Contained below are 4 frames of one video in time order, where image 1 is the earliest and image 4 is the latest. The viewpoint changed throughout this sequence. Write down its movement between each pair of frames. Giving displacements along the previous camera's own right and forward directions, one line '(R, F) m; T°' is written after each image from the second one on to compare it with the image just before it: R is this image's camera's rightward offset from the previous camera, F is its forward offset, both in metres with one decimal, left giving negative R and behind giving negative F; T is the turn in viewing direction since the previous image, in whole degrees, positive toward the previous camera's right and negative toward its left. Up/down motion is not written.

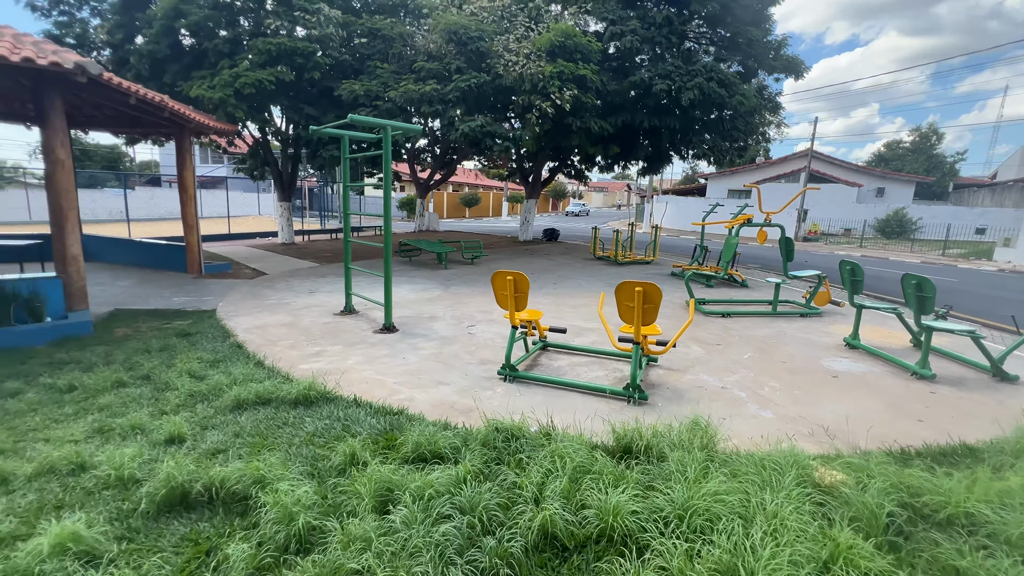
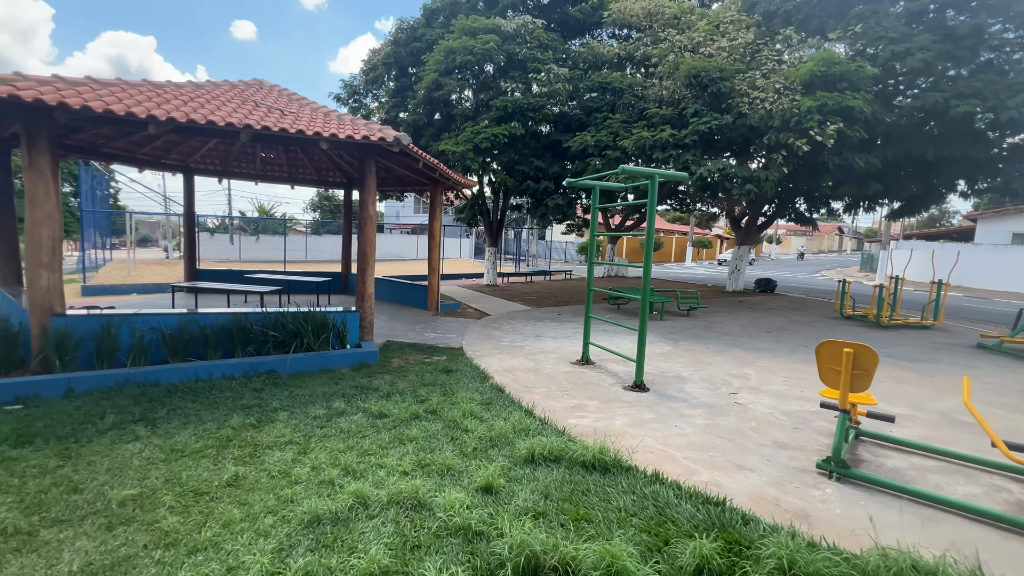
(-1.1, +0.1) m; -21°
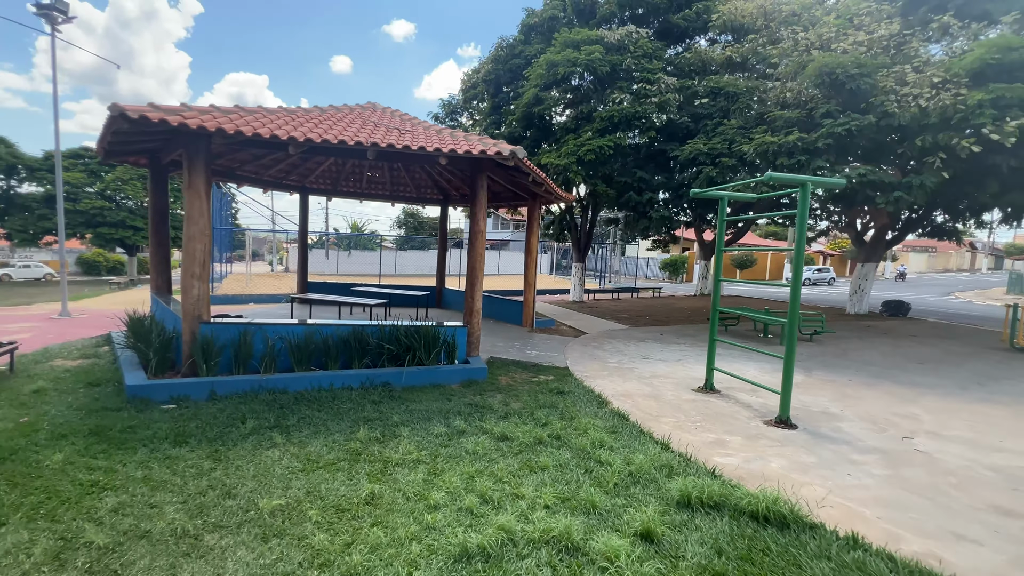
(-0.5, +0.2) m; -9°
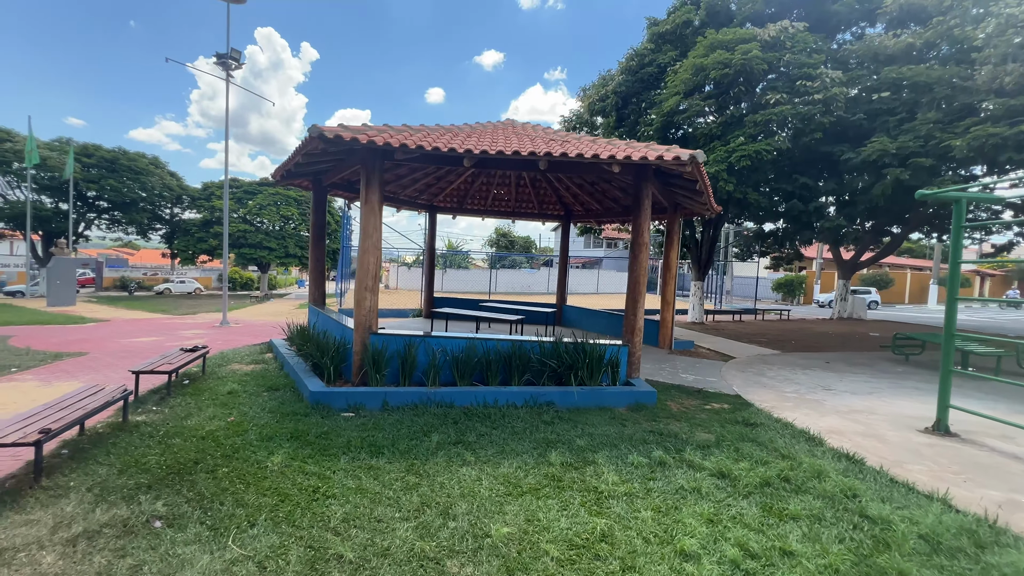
(-1.1, +0.2) m; -10°
